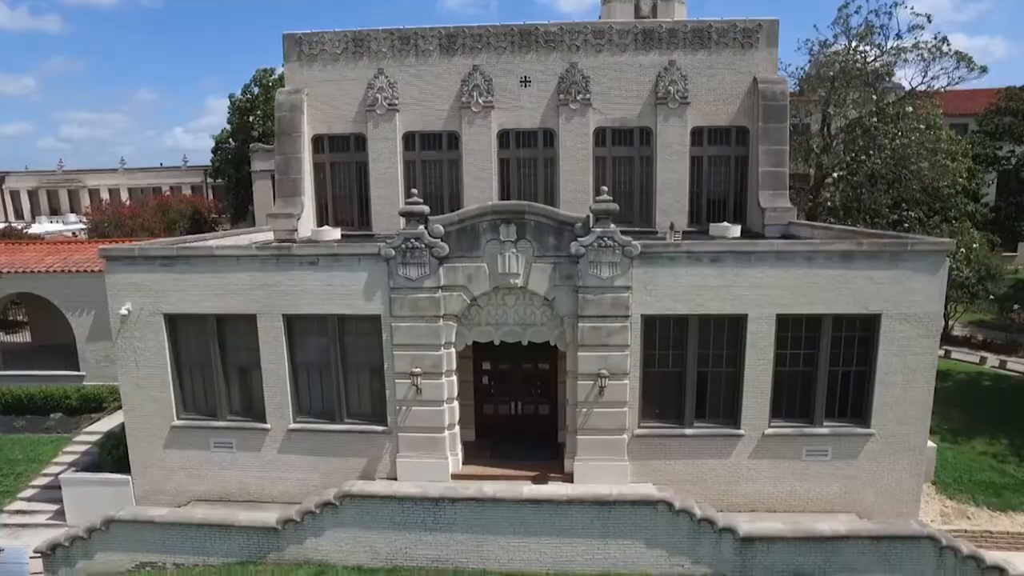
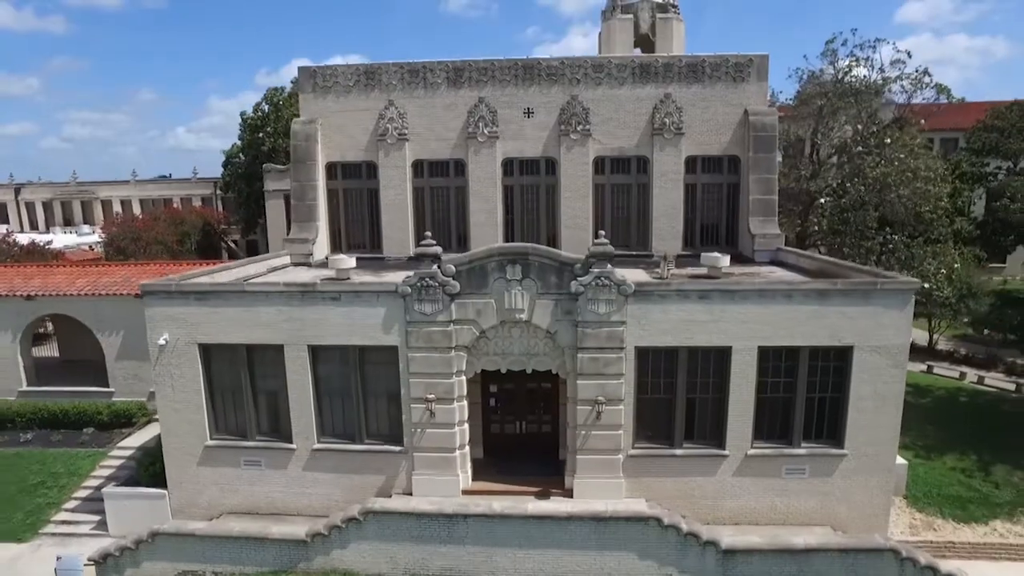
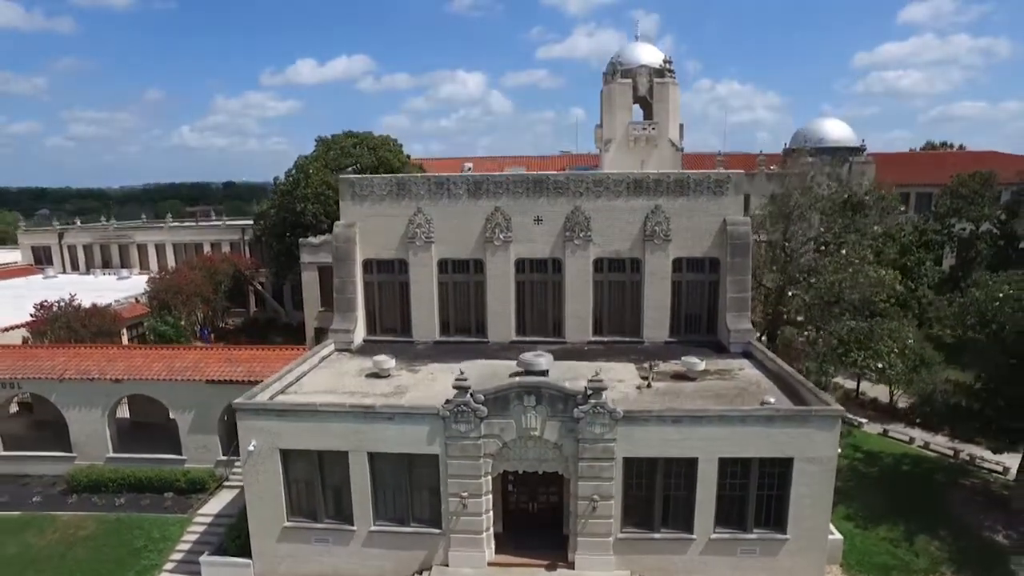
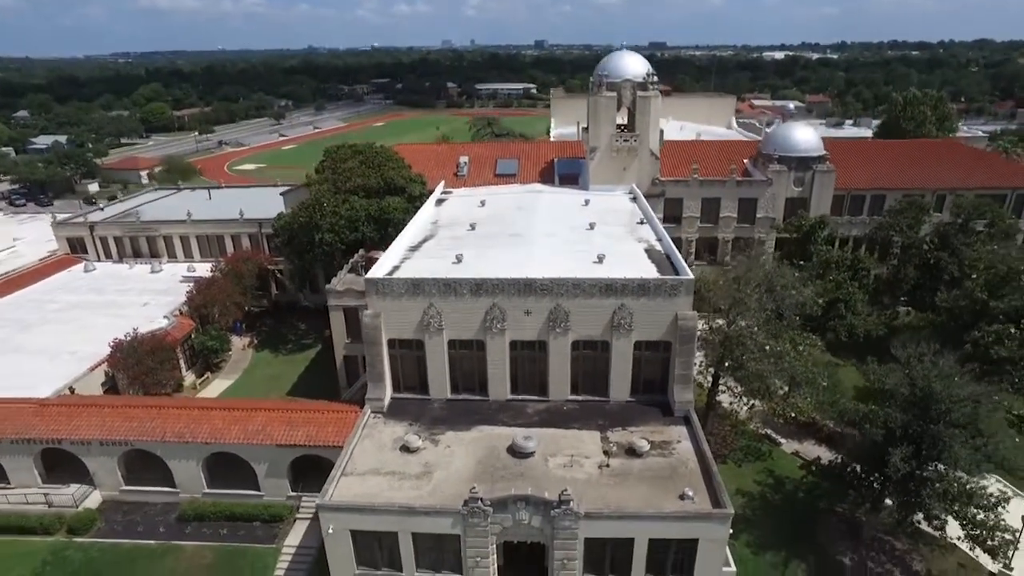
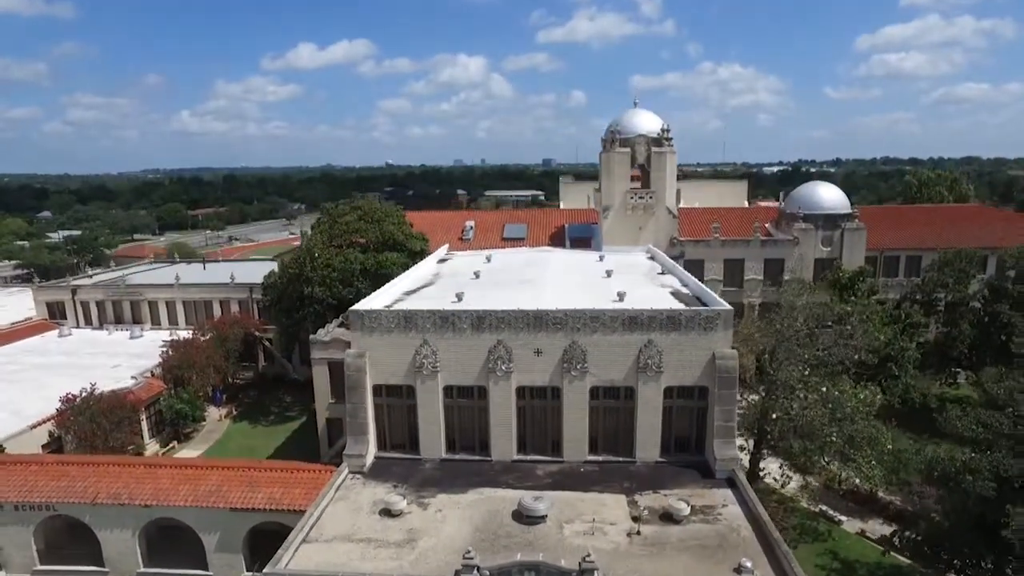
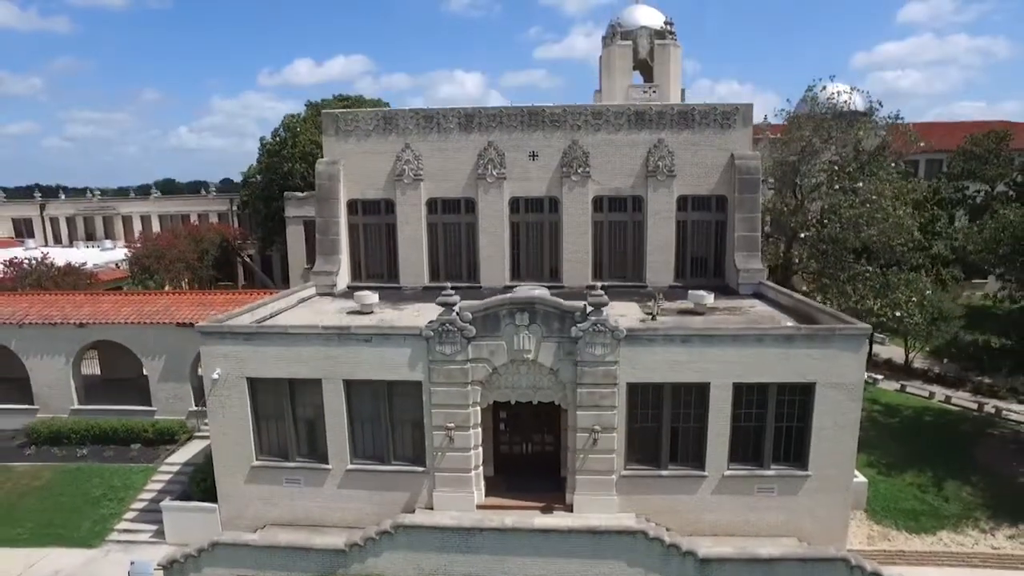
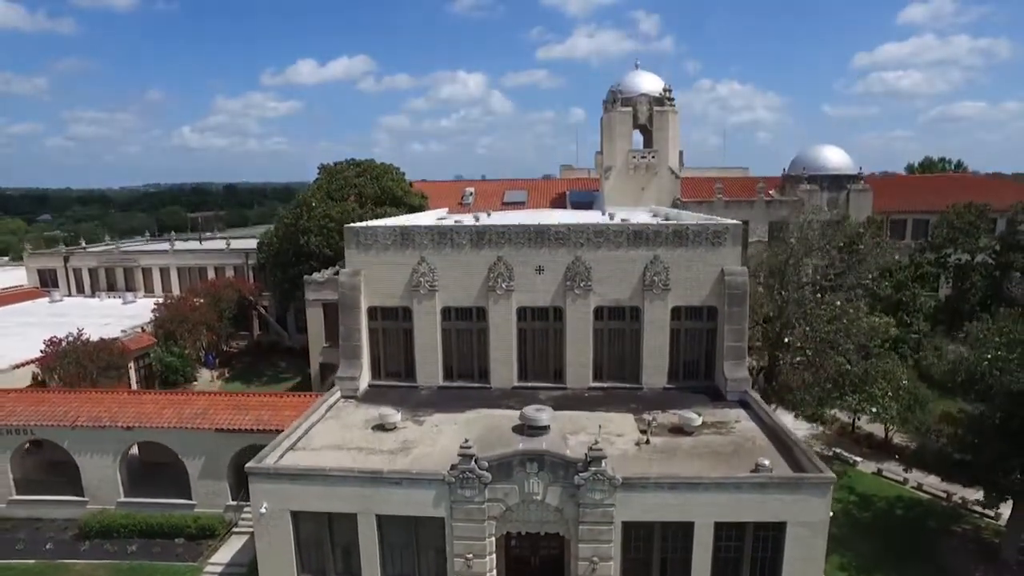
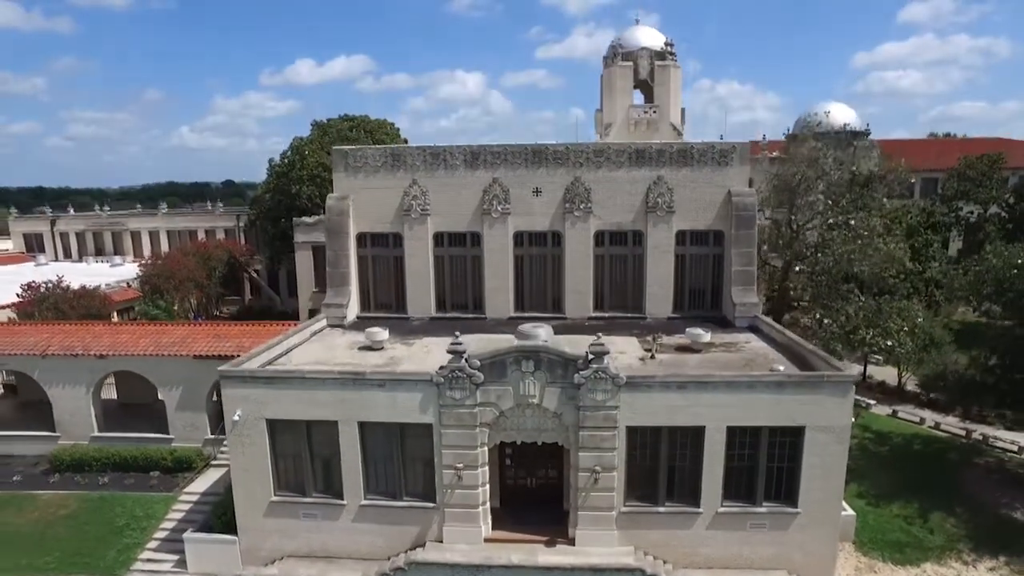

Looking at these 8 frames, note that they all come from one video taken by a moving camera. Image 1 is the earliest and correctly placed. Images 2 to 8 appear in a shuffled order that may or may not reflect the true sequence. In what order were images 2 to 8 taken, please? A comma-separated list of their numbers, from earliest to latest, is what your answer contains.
2, 6, 8, 3, 7, 5, 4
